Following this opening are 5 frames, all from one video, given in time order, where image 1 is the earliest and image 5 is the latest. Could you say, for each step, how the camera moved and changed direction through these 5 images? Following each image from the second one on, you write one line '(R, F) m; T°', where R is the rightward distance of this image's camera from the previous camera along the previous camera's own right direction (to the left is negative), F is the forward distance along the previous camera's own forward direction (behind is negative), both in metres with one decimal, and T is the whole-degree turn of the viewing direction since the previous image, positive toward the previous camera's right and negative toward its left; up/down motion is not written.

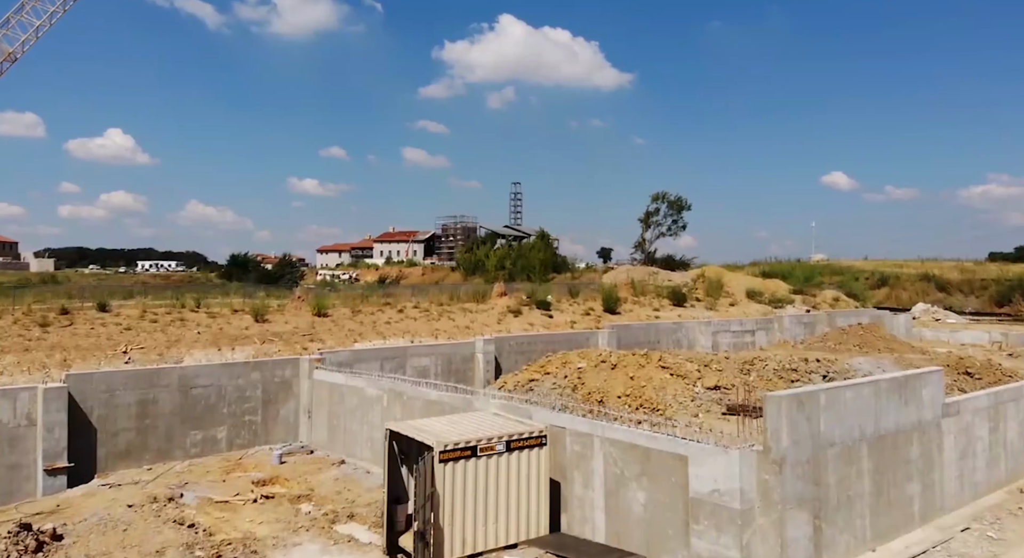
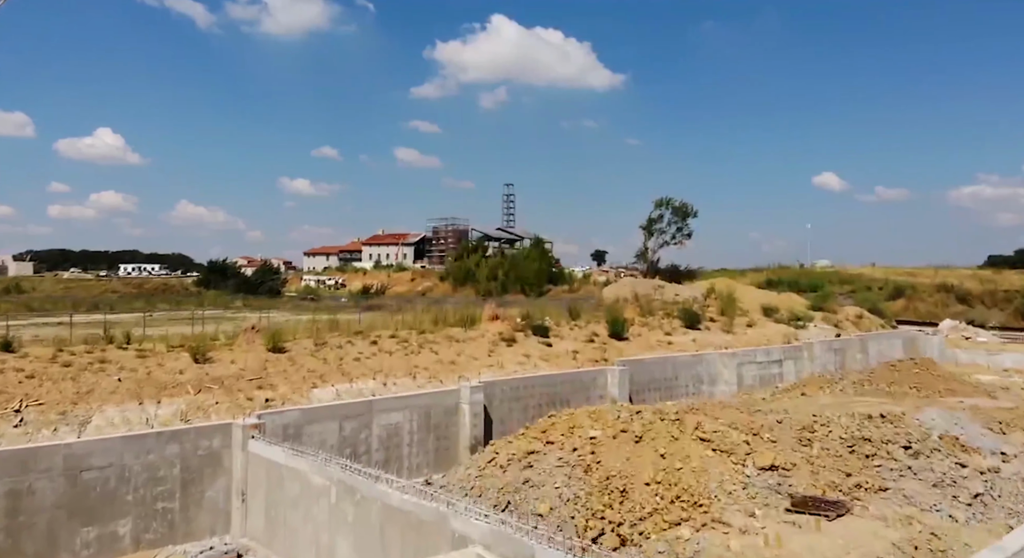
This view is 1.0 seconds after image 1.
(0.0, +3.6) m; +1°
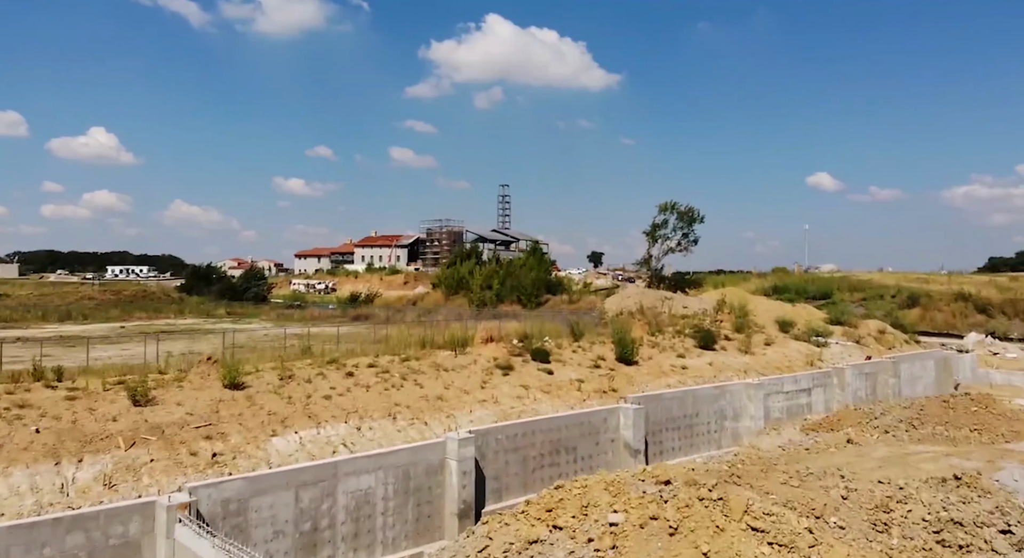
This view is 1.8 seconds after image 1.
(0.0, +2.7) m; 0°
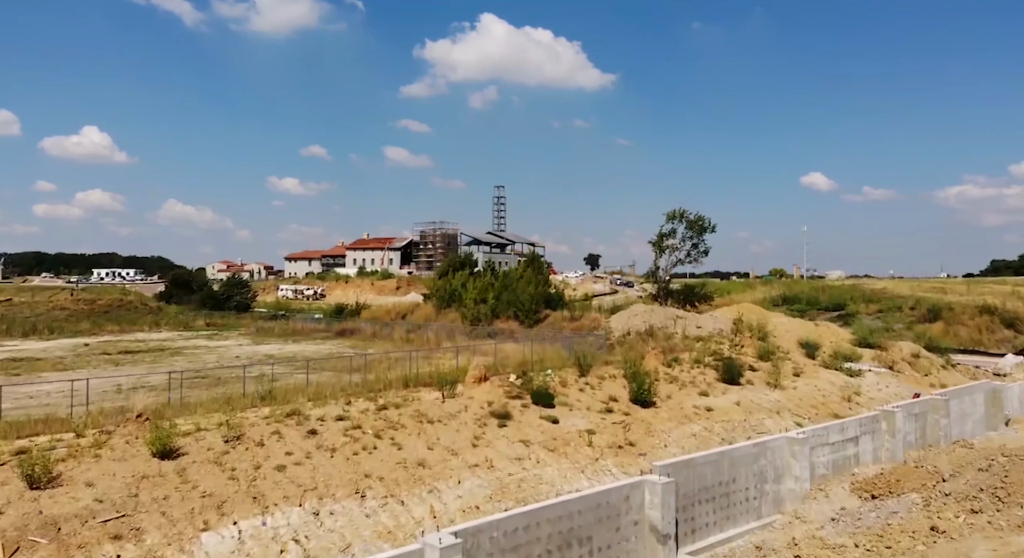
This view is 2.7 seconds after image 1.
(-0.1, +3.2) m; 0°
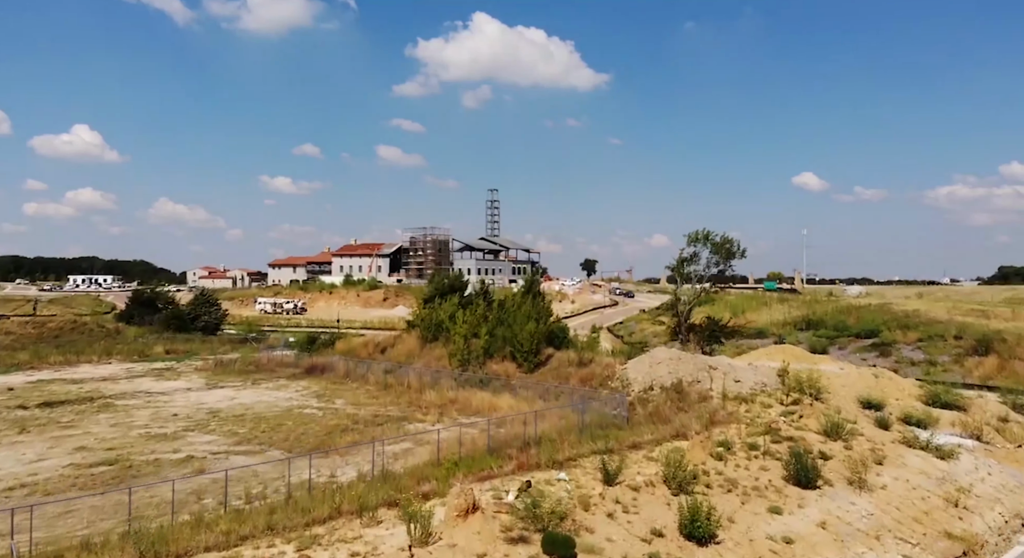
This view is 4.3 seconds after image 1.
(-0.2, +5.7) m; +1°
